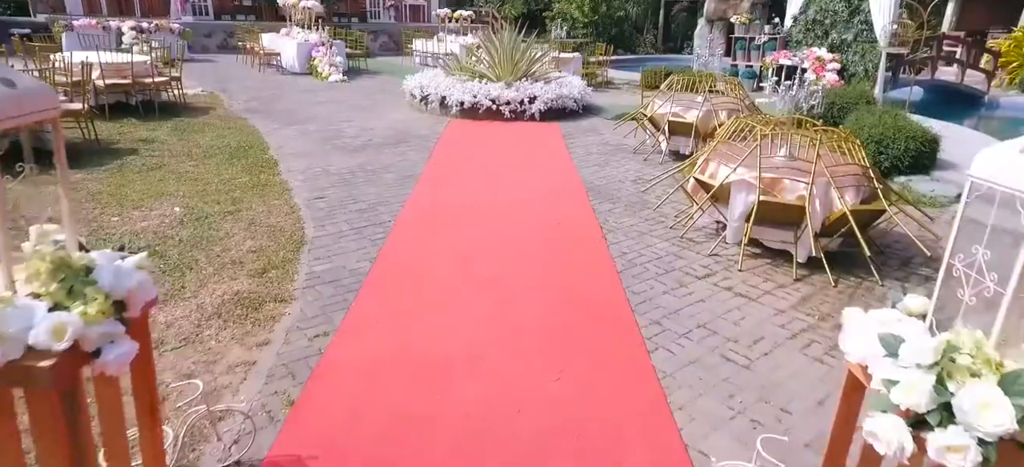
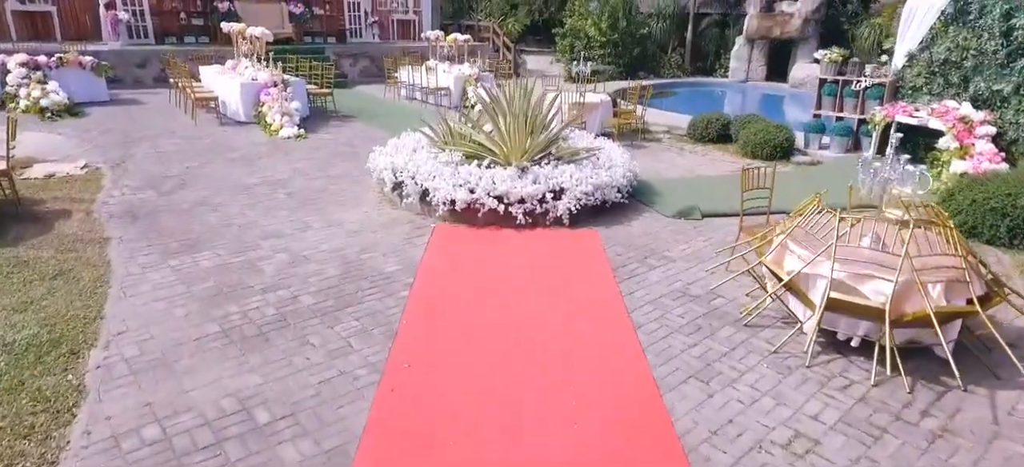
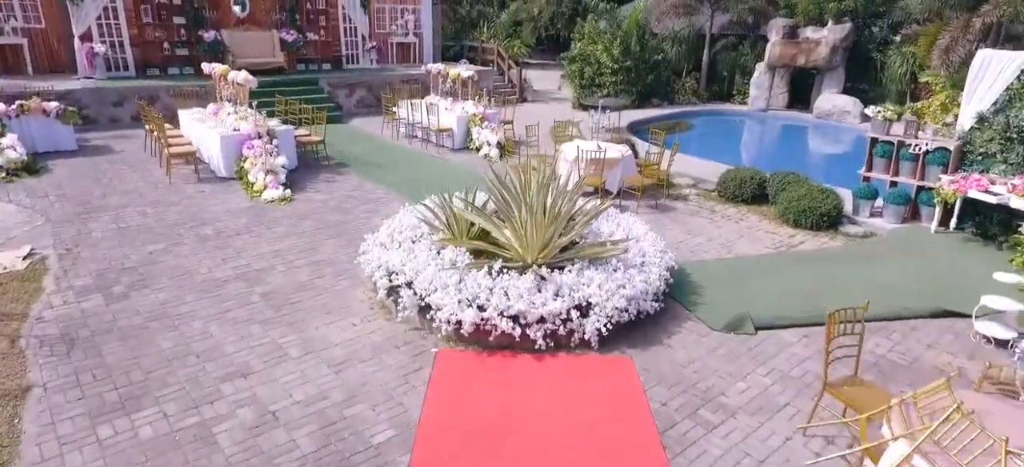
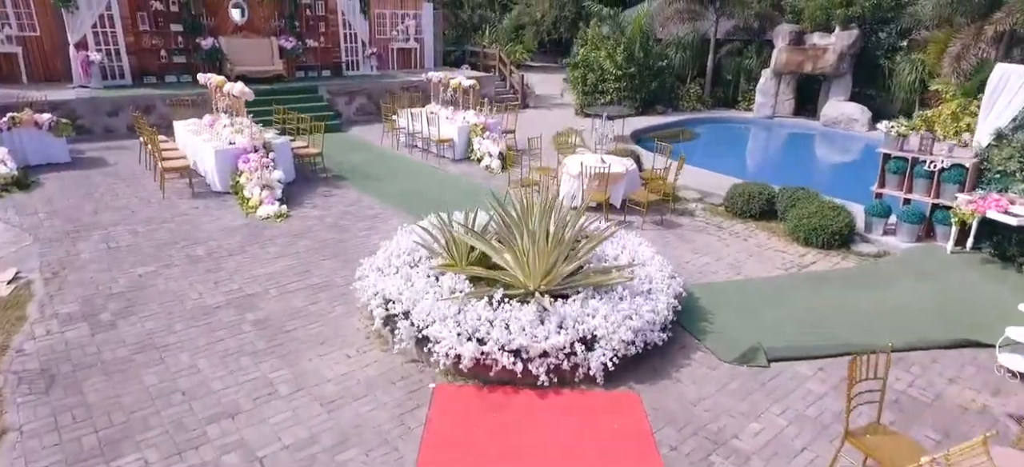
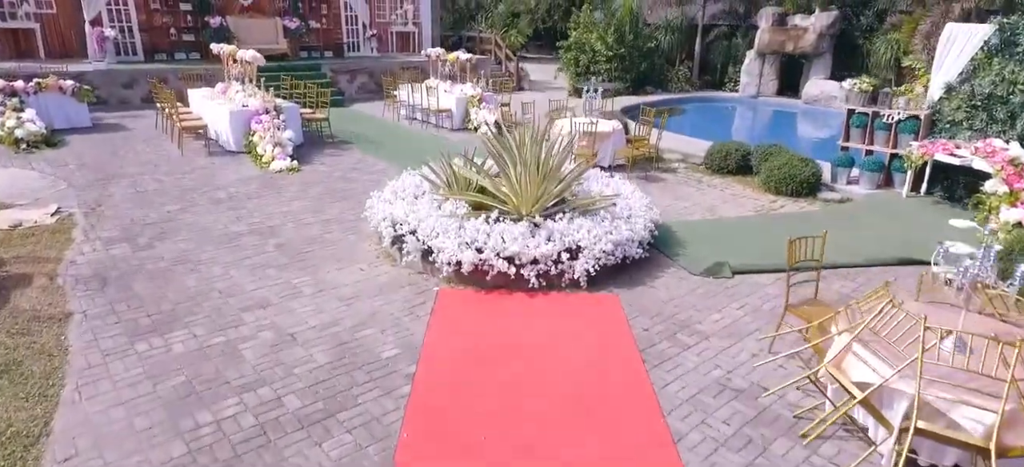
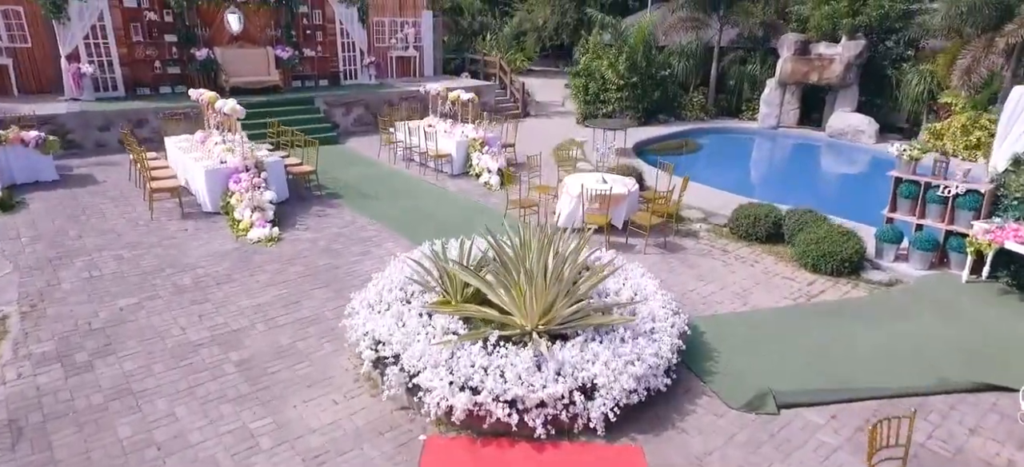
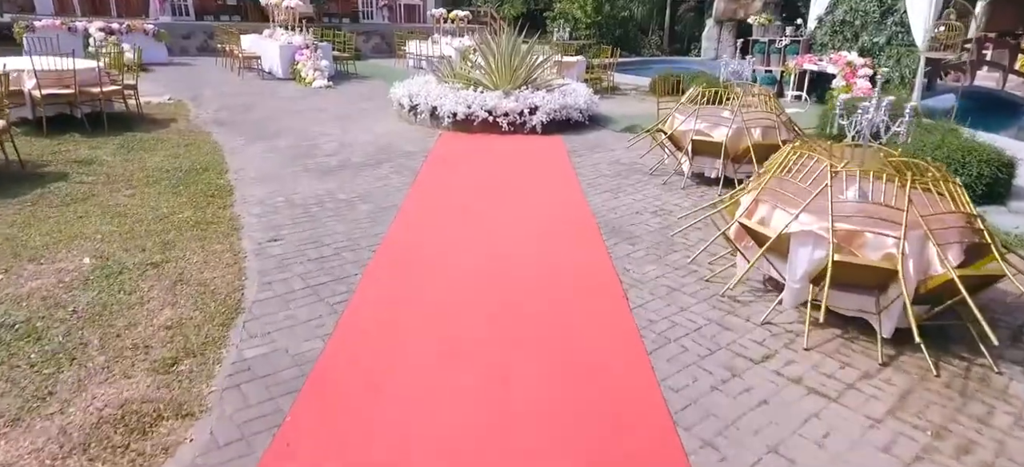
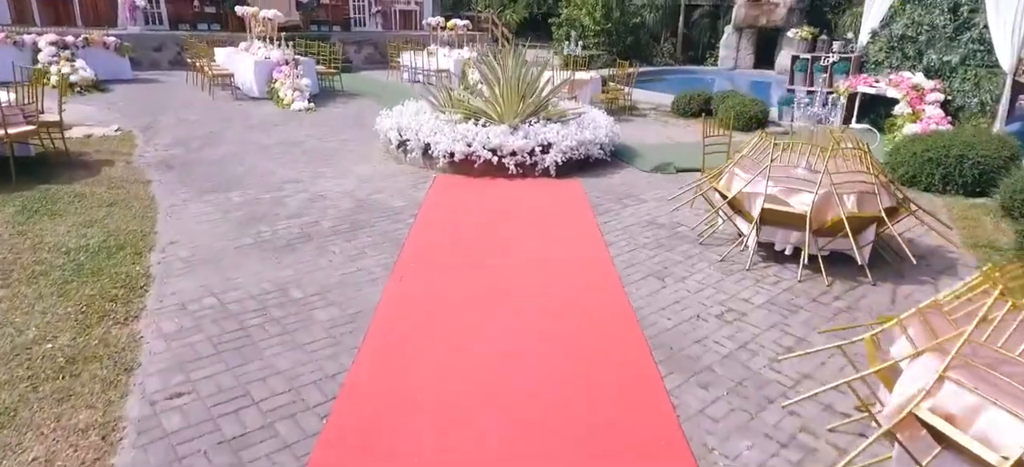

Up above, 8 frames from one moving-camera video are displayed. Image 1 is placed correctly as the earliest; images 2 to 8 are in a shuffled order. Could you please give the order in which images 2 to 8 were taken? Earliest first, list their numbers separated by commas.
7, 8, 2, 5, 3, 4, 6
